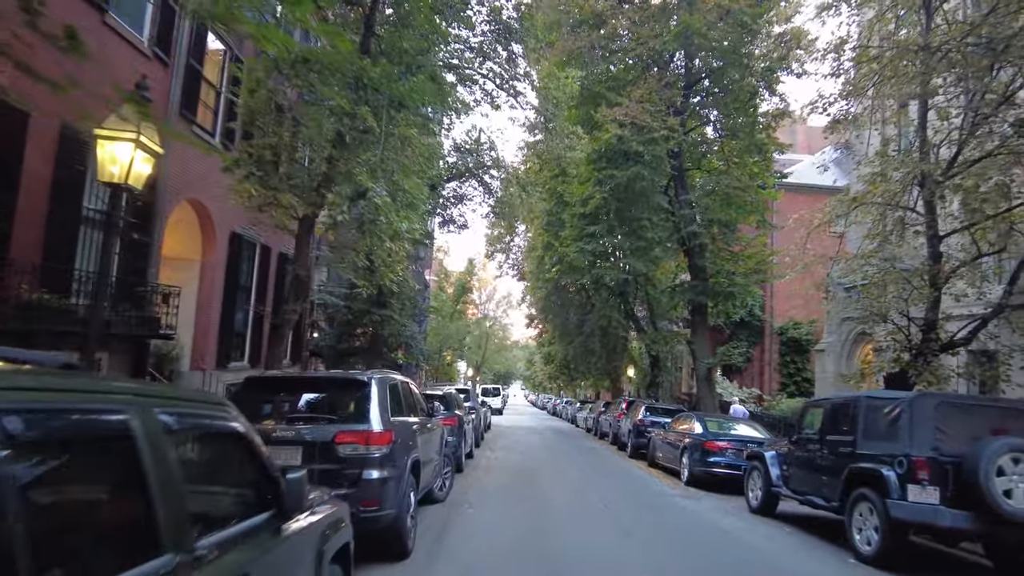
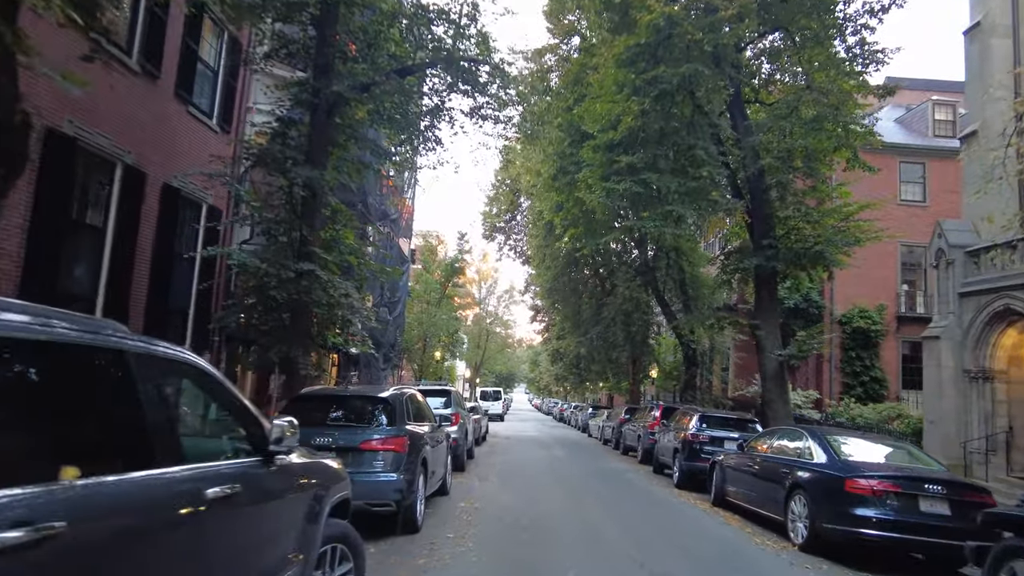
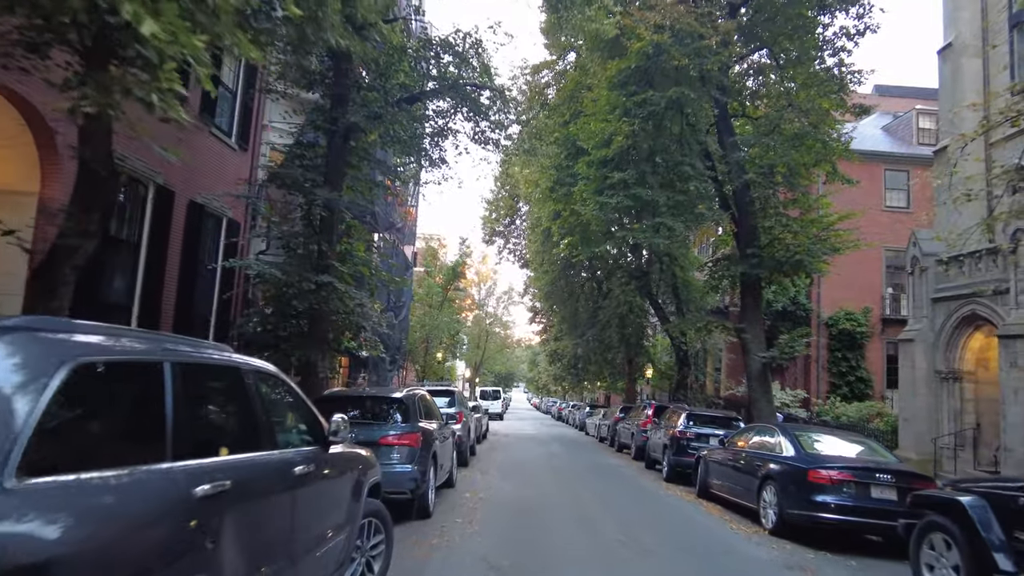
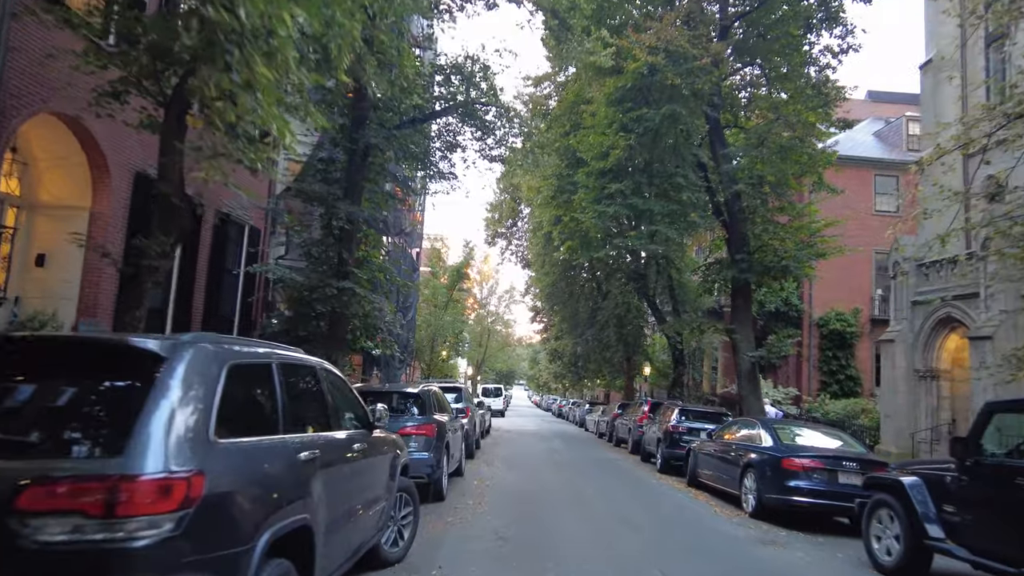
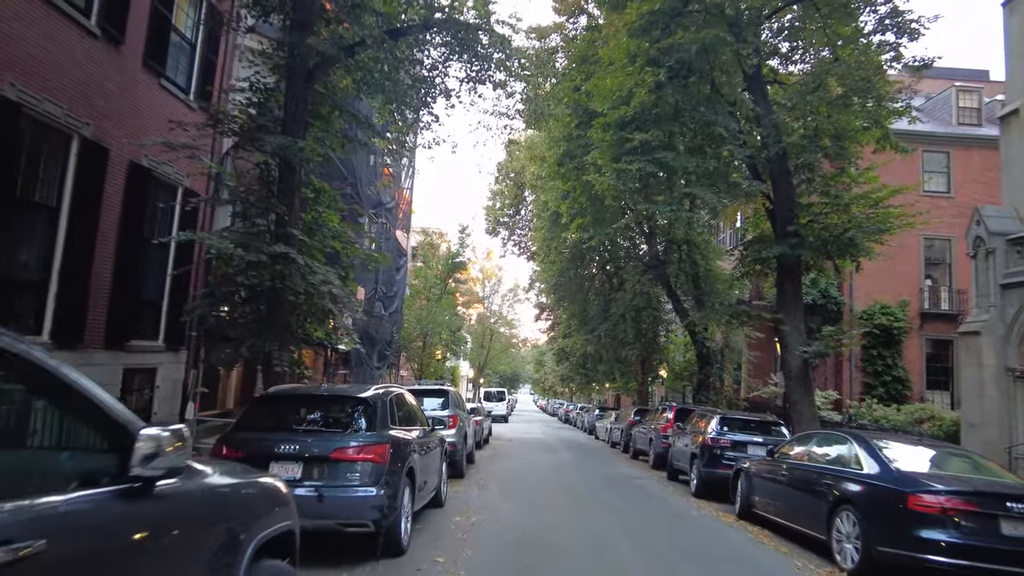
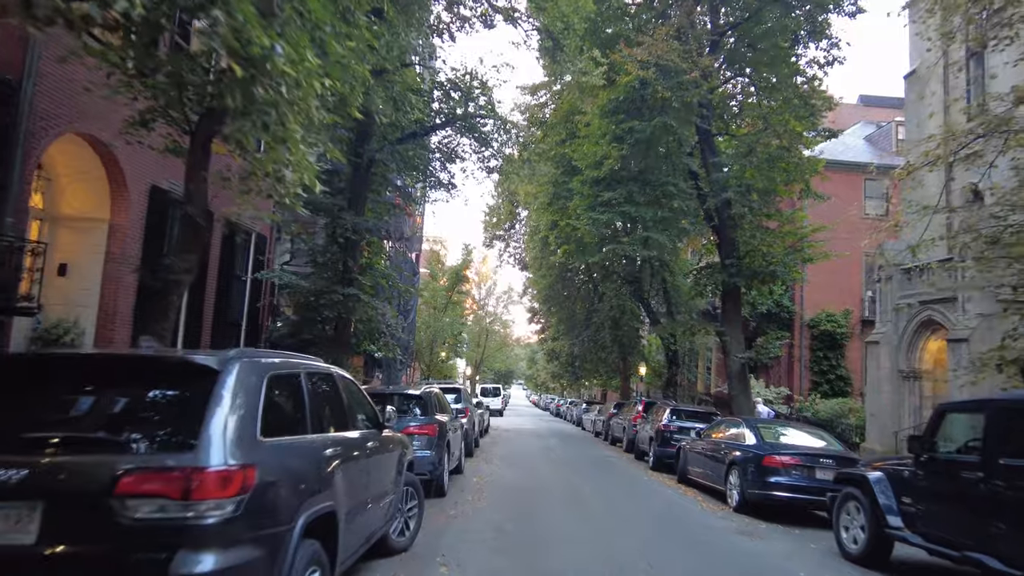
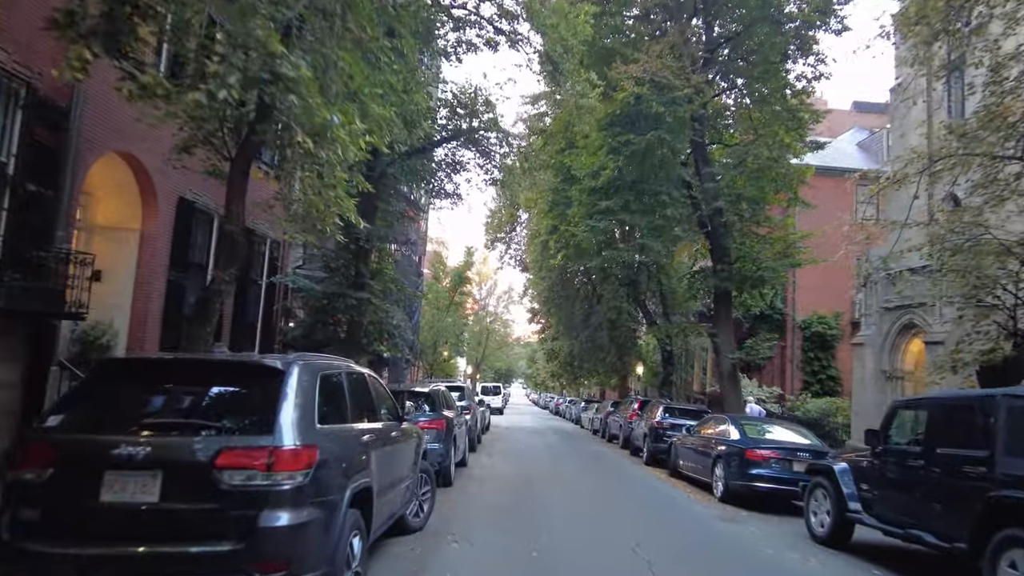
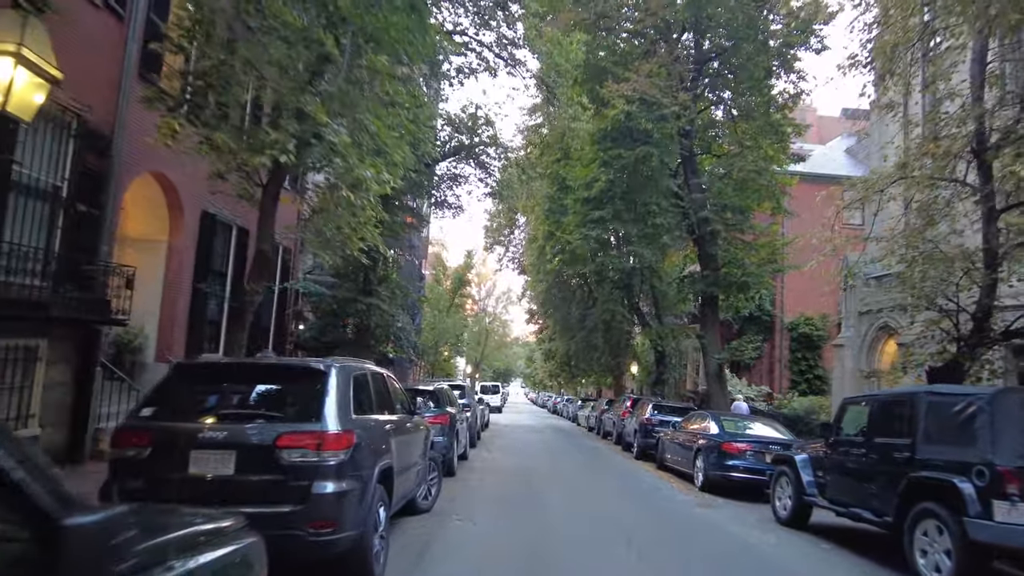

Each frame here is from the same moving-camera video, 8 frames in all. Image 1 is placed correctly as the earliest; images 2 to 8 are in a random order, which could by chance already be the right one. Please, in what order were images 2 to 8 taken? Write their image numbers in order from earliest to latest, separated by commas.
8, 7, 6, 4, 3, 2, 5
